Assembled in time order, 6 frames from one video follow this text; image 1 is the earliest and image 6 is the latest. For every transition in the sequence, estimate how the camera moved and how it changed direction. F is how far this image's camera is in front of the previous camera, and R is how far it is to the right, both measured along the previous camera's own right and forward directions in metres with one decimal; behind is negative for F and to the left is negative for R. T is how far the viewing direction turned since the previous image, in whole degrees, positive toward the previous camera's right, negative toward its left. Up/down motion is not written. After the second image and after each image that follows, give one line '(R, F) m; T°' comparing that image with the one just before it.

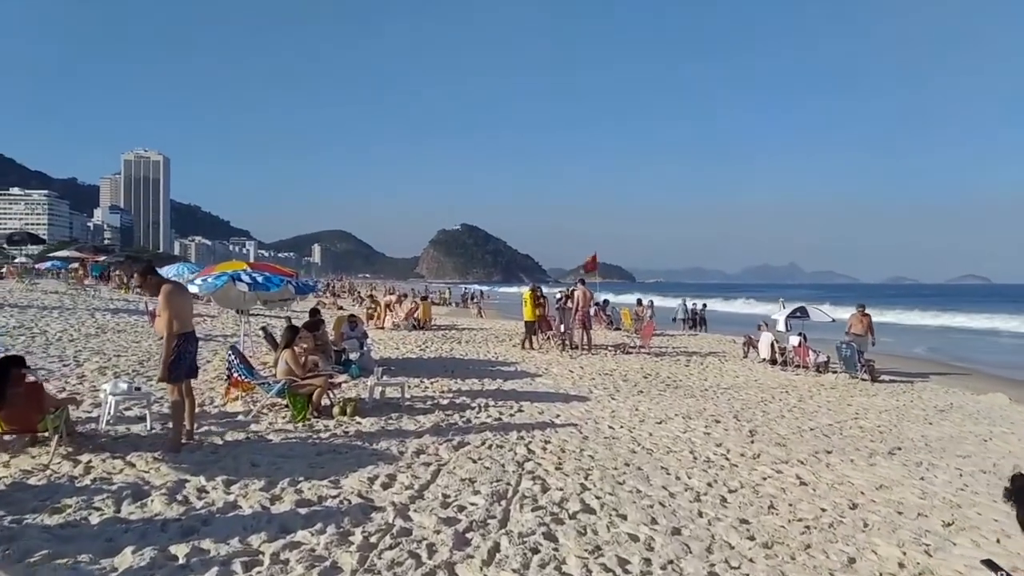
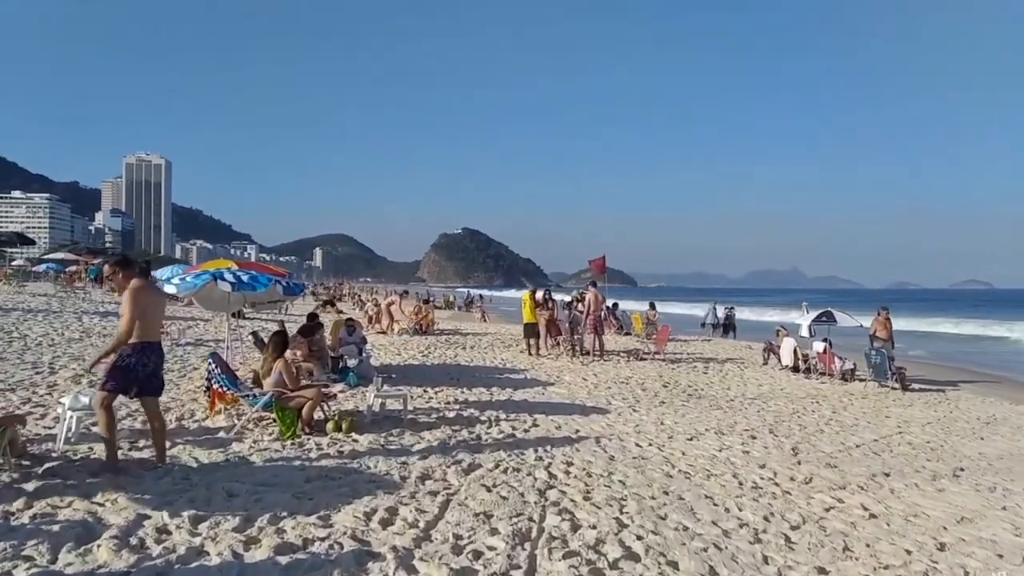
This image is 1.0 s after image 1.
(-0.1, +0.9) m; 0°
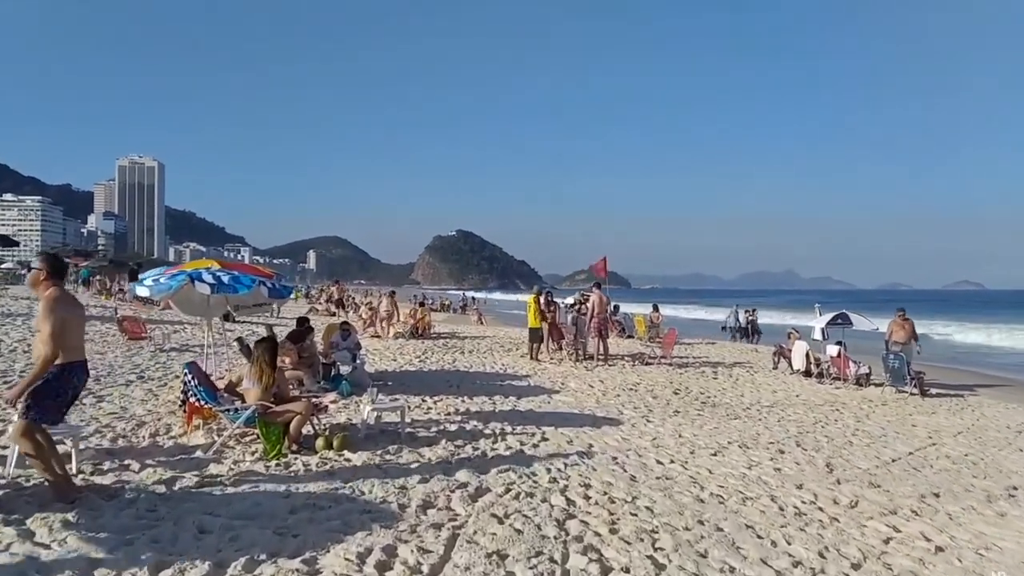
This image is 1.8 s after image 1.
(-0.1, +0.7) m; 0°
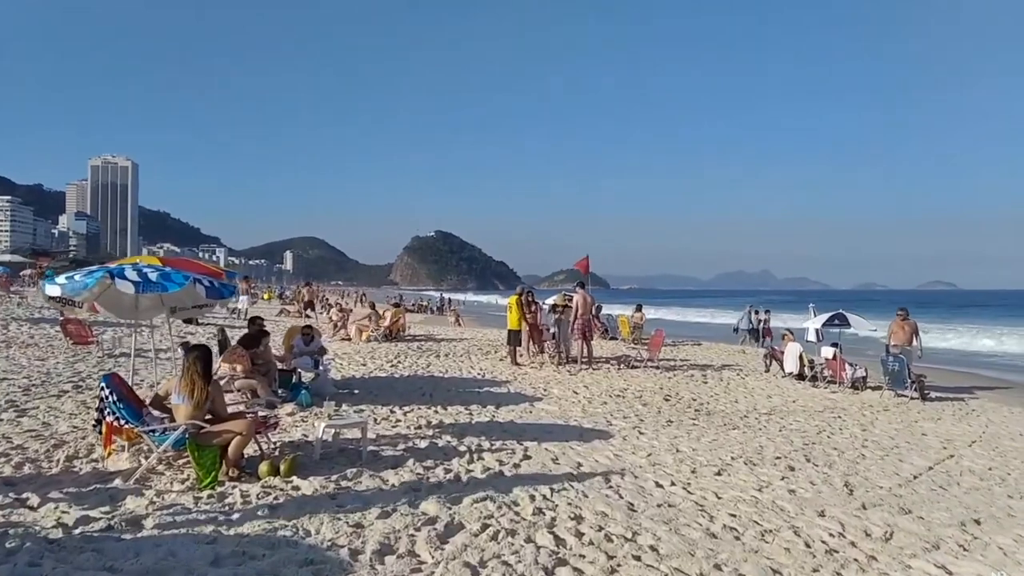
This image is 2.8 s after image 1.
(0.0, +0.9) m; +2°
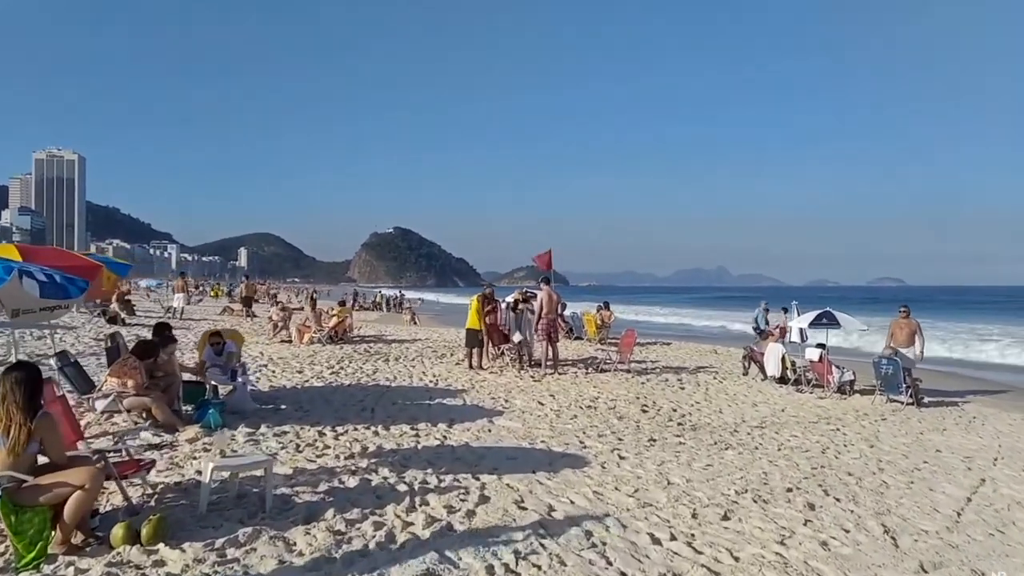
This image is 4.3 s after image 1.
(0.0, +1.4) m; +3°
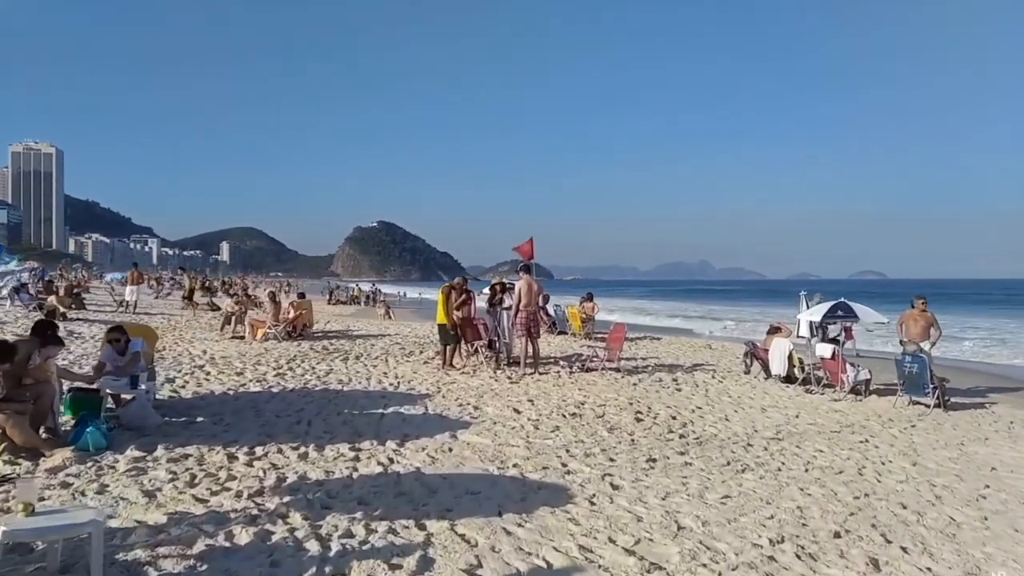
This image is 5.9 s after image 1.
(+0.2, +1.5) m; +1°
